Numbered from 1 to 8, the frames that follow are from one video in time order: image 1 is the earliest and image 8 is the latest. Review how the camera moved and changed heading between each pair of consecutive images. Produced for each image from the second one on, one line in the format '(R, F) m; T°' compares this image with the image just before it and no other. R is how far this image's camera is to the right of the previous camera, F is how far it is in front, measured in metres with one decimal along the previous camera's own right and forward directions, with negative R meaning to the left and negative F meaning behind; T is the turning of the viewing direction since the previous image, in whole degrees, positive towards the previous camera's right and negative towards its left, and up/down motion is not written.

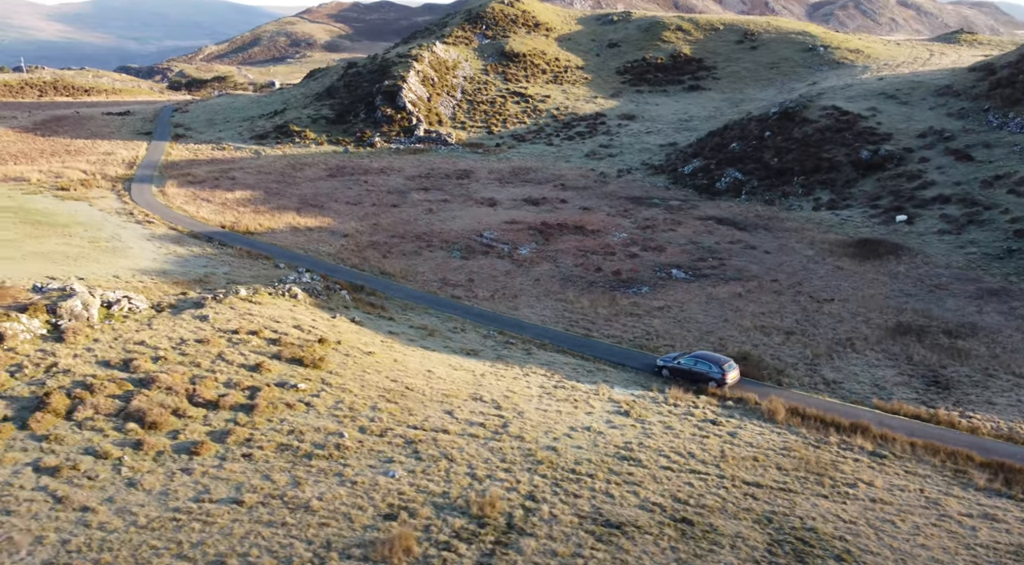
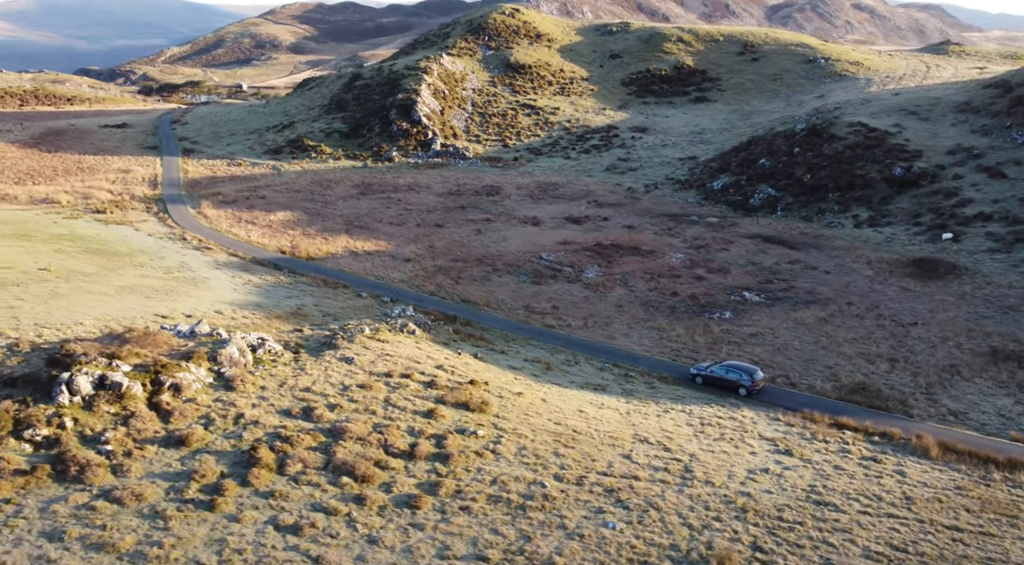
(-4.2, -0.4) m; +2°
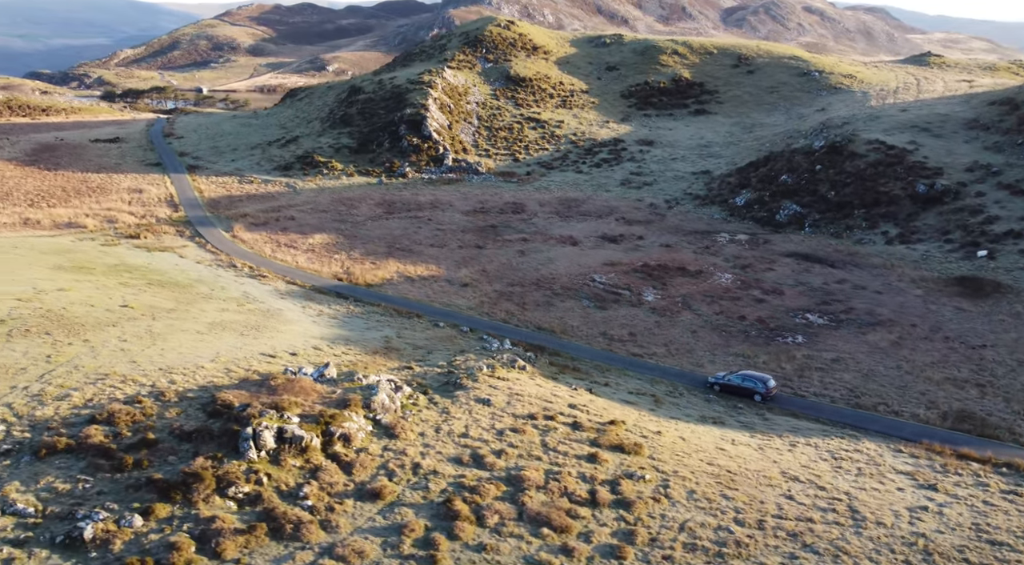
(-4.1, -0.4) m; +2°
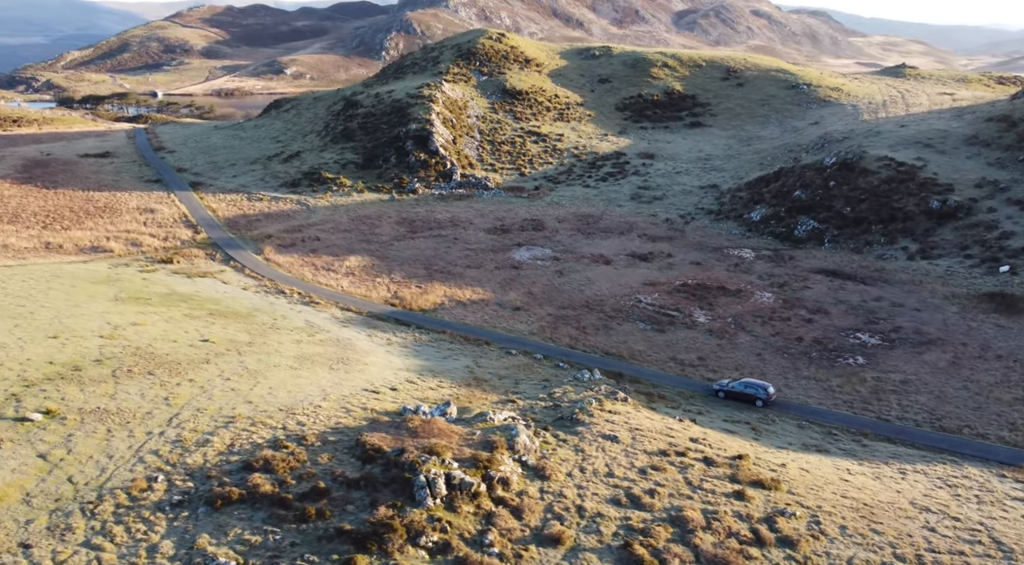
(-4.1, -0.5) m; +2°
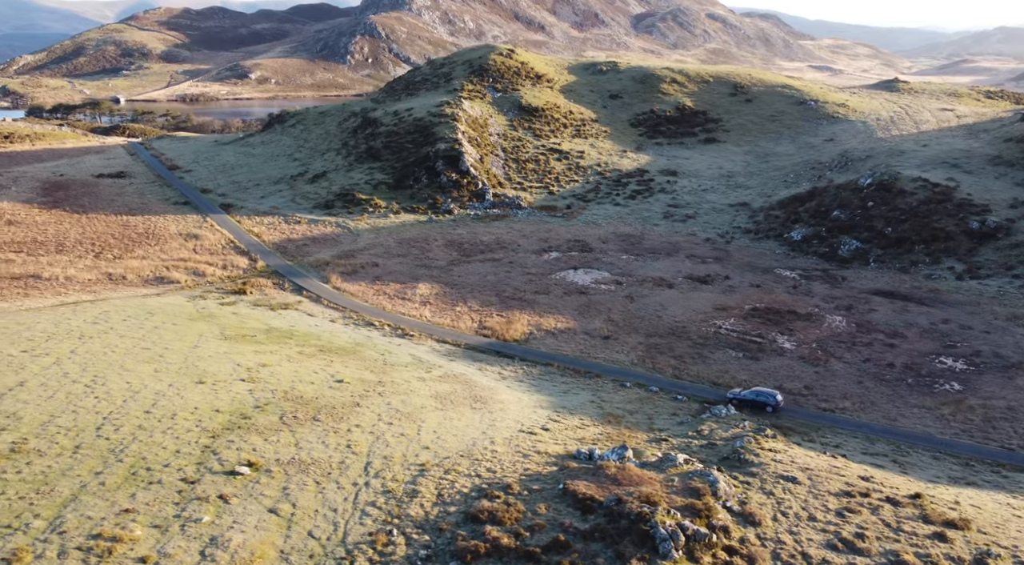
(-5.6, -0.8) m; +2°
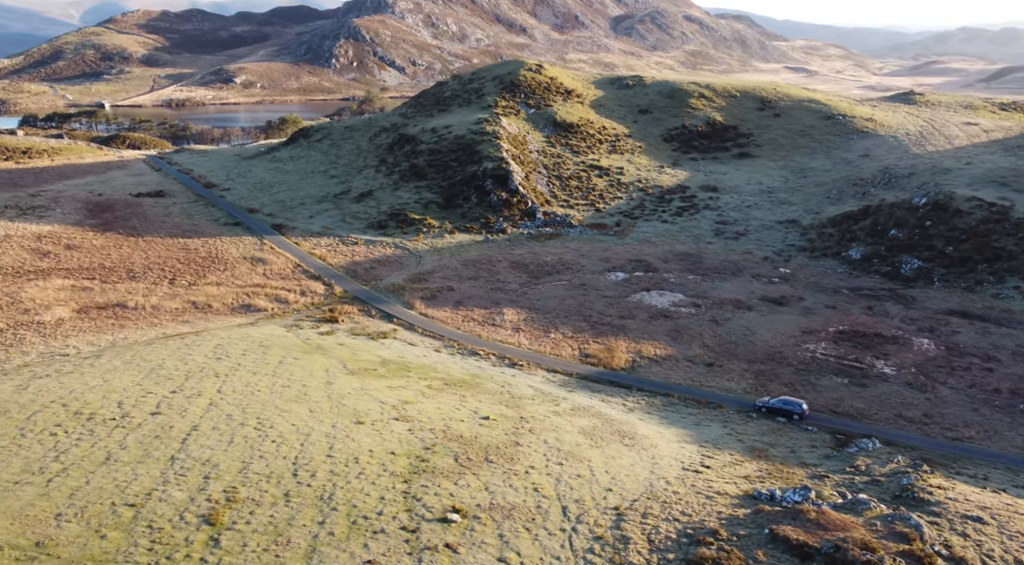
(-5.6, -0.7) m; +1°
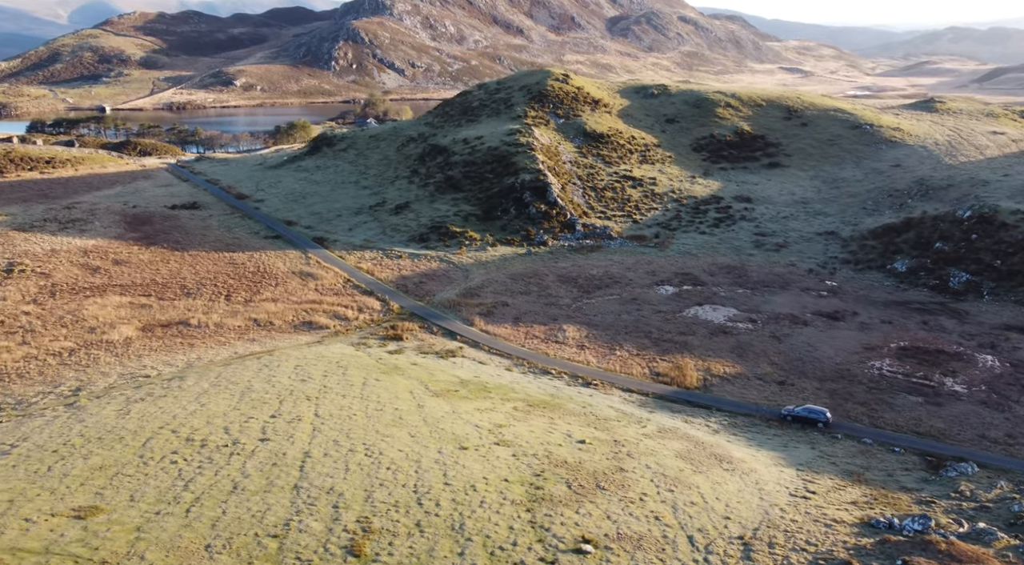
(-3.5, -0.4) m; 0°
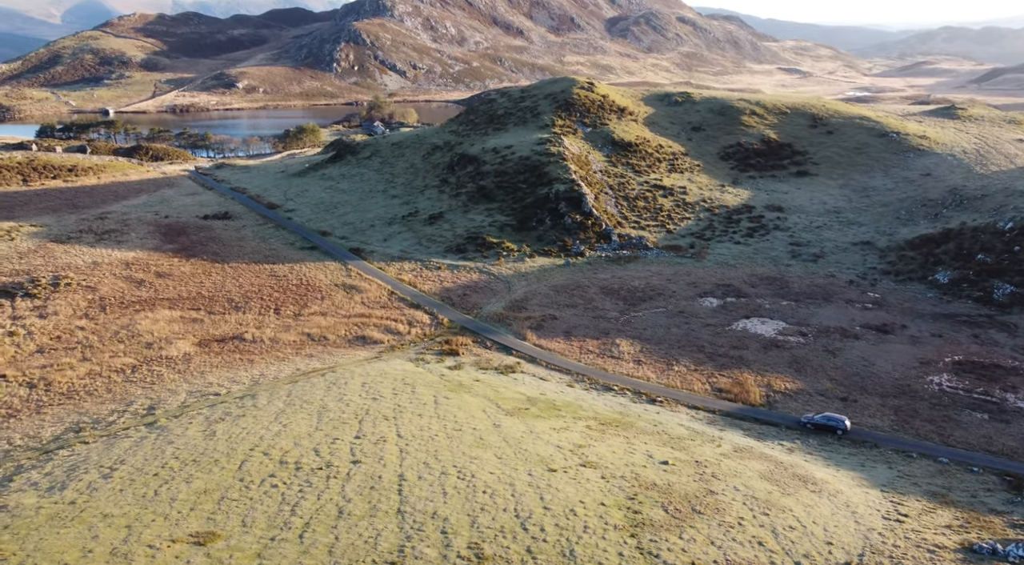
(-2.9, -0.2) m; 0°
